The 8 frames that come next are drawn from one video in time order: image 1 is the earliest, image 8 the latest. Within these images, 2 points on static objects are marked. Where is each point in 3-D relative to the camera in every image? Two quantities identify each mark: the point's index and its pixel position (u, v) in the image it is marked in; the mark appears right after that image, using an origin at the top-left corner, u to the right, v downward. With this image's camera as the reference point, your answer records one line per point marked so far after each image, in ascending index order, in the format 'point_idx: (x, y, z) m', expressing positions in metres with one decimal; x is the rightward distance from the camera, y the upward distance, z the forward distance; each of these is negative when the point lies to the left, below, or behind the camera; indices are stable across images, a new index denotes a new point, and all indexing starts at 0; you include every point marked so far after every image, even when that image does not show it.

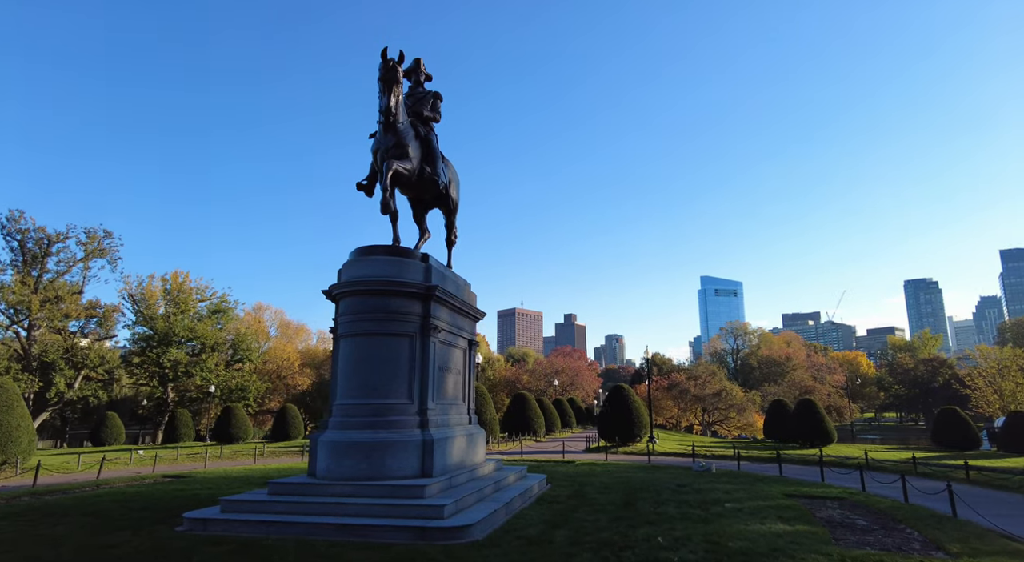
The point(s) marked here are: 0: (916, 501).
0: (+8.2, -4.5, +11.7) m
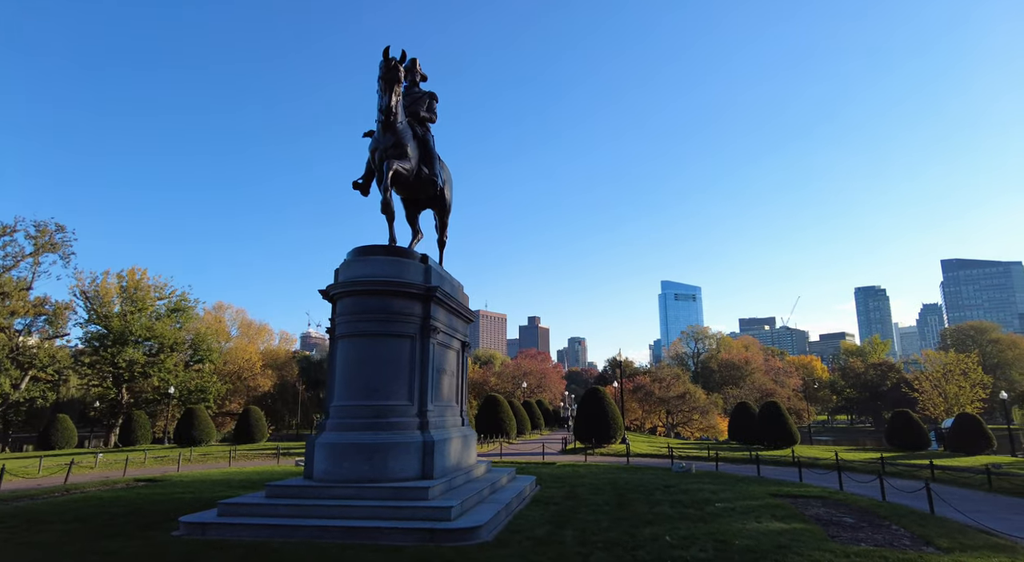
0: (+8.1, -4.7, +12.3) m
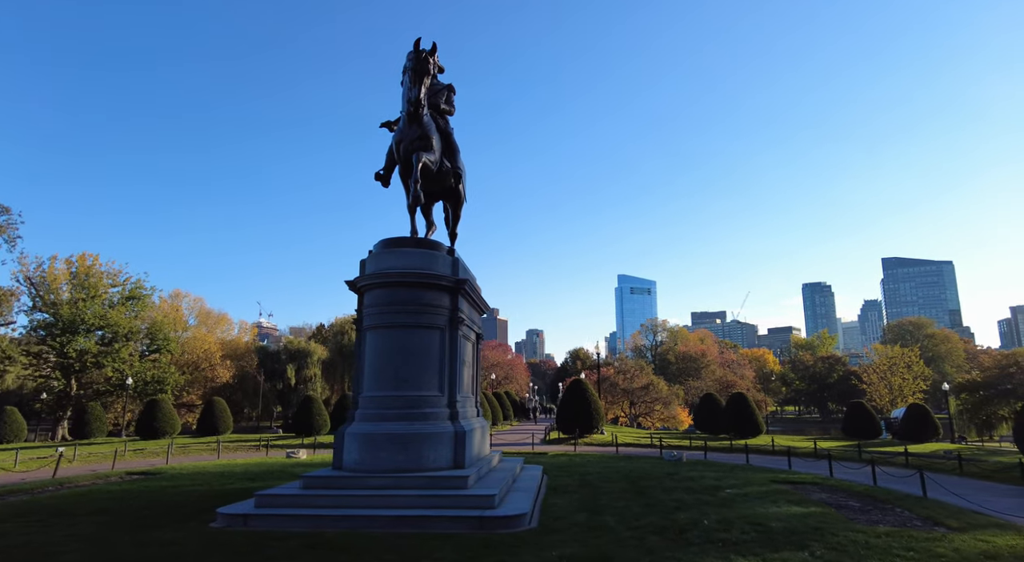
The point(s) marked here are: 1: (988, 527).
0: (+8.5, -4.6, +13.1) m
1: (+7.4, -3.8, +8.9) m
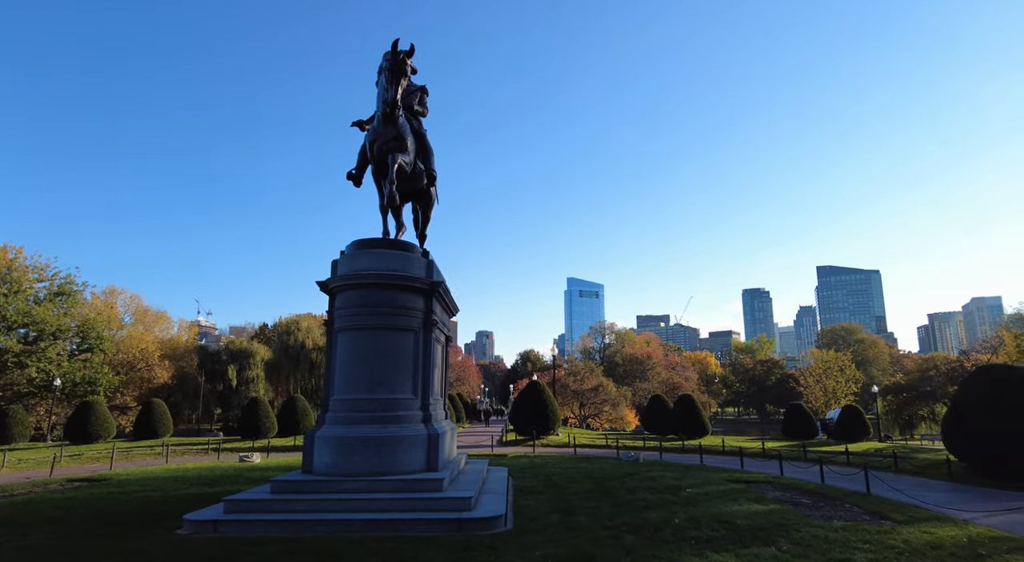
0: (+7.8, -4.8, +13.9) m
1: (+7.0, -4.0, +9.6) m
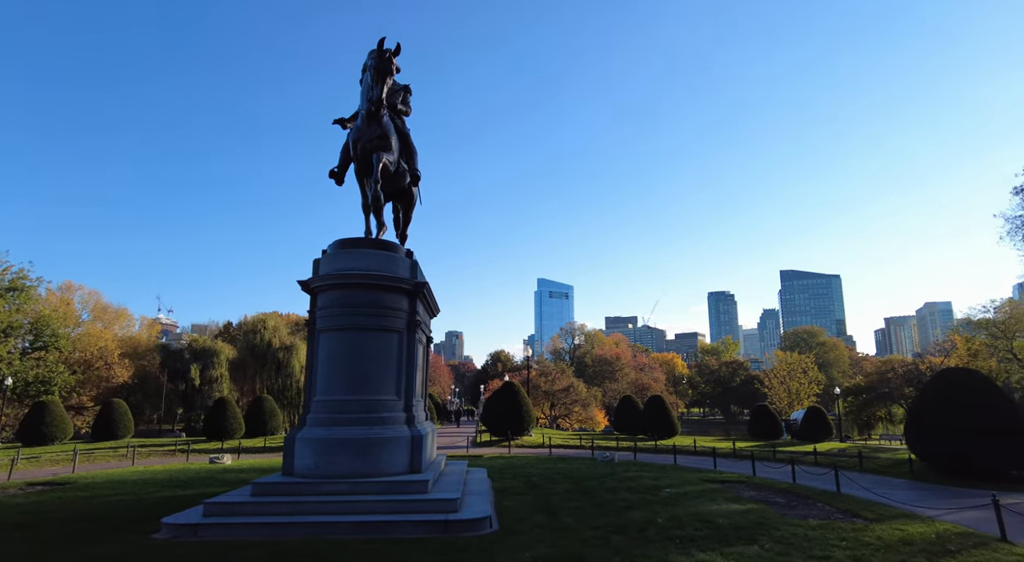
0: (+7.3, -5.0, +14.3) m
1: (+6.7, -4.1, +10.0) m
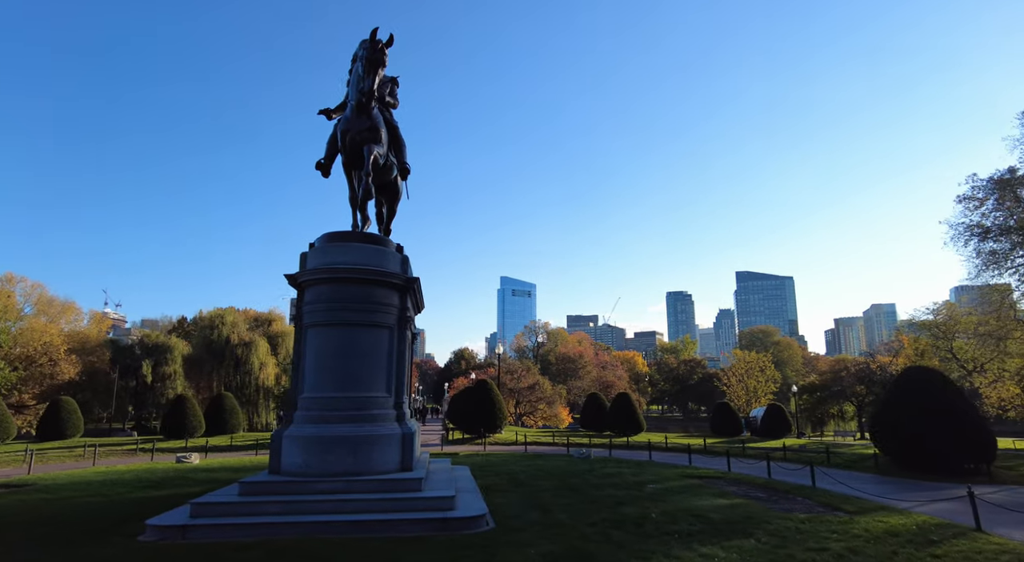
0: (+6.9, -5.0, +14.7) m
1: (+6.6, -4.1, +10.4) m
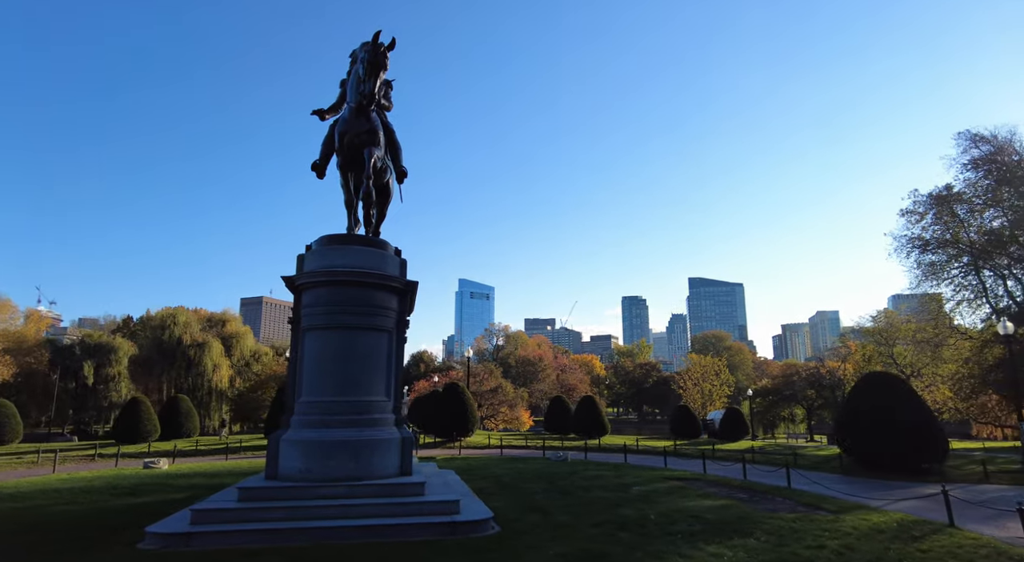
0: (+6.5, -5.2, +15.3) m
1: (+6.5, -4.3, +11.0) m
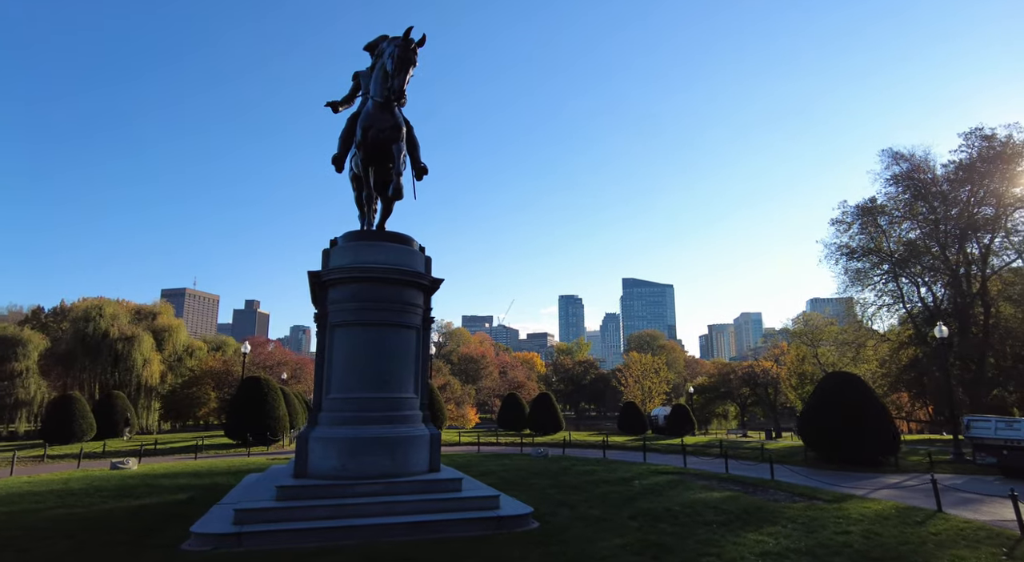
0: (+6.4, -5.3, +16.2) m
1: (+6.9, -4.5, +11.9) m
